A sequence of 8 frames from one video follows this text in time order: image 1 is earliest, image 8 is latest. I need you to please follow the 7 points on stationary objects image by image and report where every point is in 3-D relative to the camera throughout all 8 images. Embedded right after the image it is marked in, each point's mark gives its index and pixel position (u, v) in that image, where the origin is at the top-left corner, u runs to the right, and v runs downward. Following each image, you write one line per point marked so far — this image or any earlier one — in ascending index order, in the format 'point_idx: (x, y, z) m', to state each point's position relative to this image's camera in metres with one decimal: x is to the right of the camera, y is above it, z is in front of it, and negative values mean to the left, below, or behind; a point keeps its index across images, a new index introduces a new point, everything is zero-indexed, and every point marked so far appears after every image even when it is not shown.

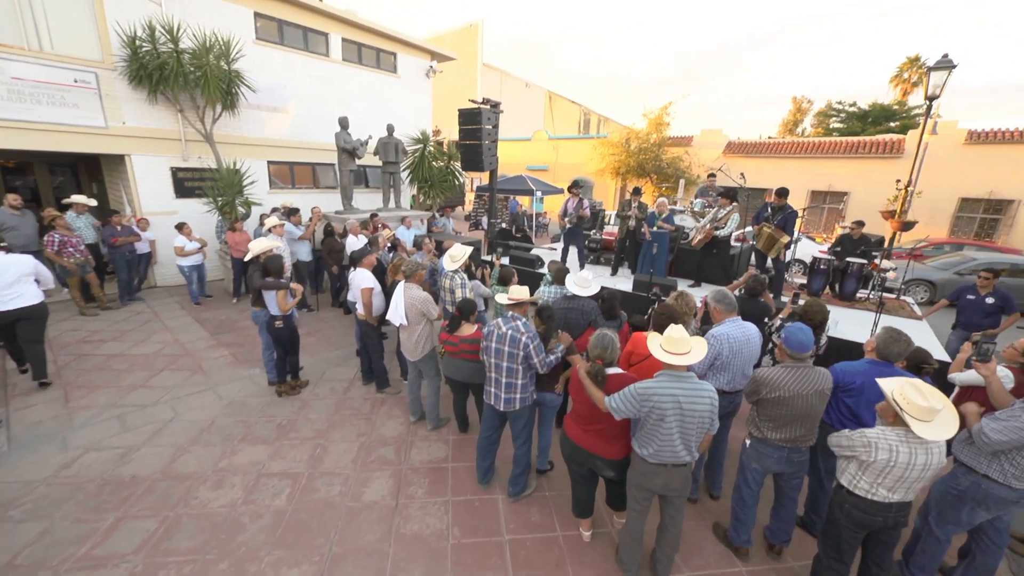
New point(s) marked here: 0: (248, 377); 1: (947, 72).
0: (-3.0, -1.0, +4.6) m
1: (+7.2, +3.6, +6.7) m
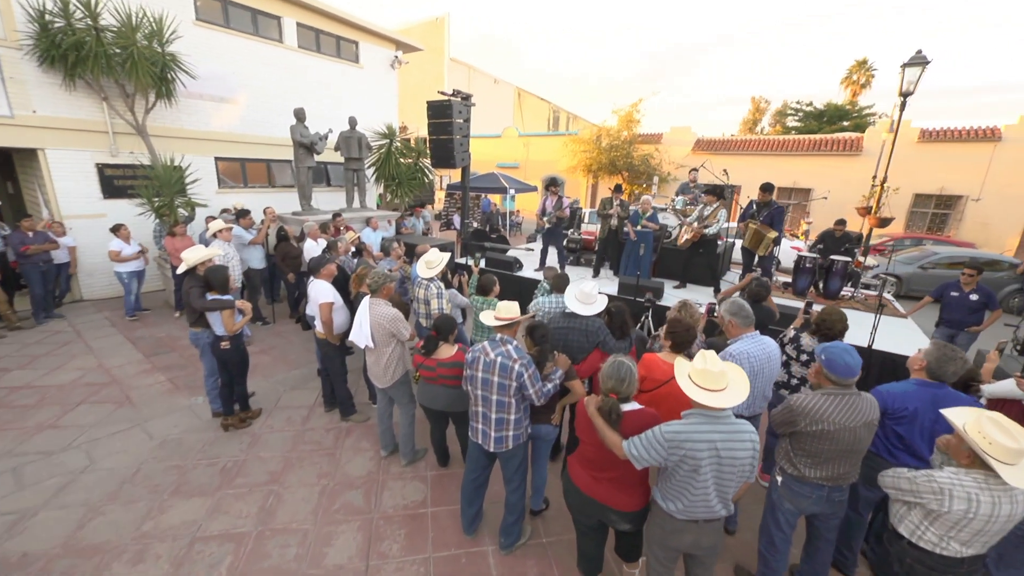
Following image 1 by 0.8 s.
0: (-3.1, -1.2, +3.9) m
1: (+6.8, +3.6, +6.7) m
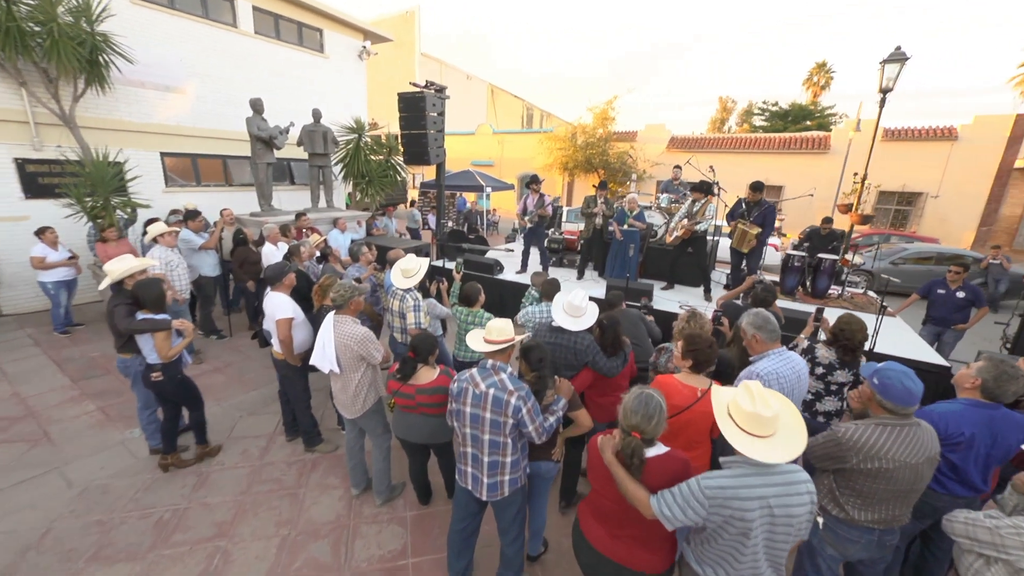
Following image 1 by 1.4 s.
0: (-3.2, -1.3, +3.3) m
1: (+6.4, +3.7, +6.7) m
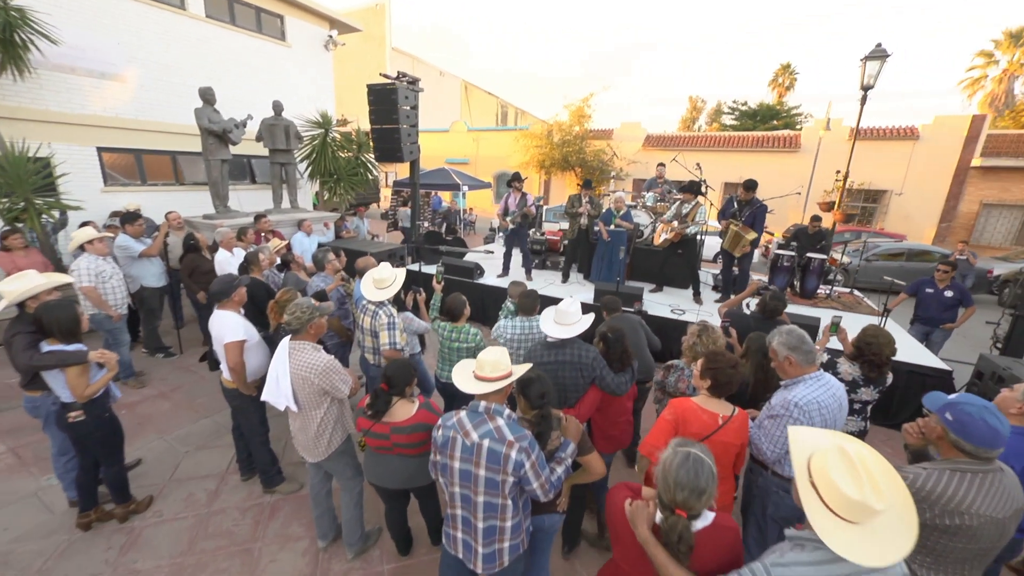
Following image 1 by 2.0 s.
0: (-3.3, -1.4, +2.8) m
1: (+6.1, +3.7, +6.7) m
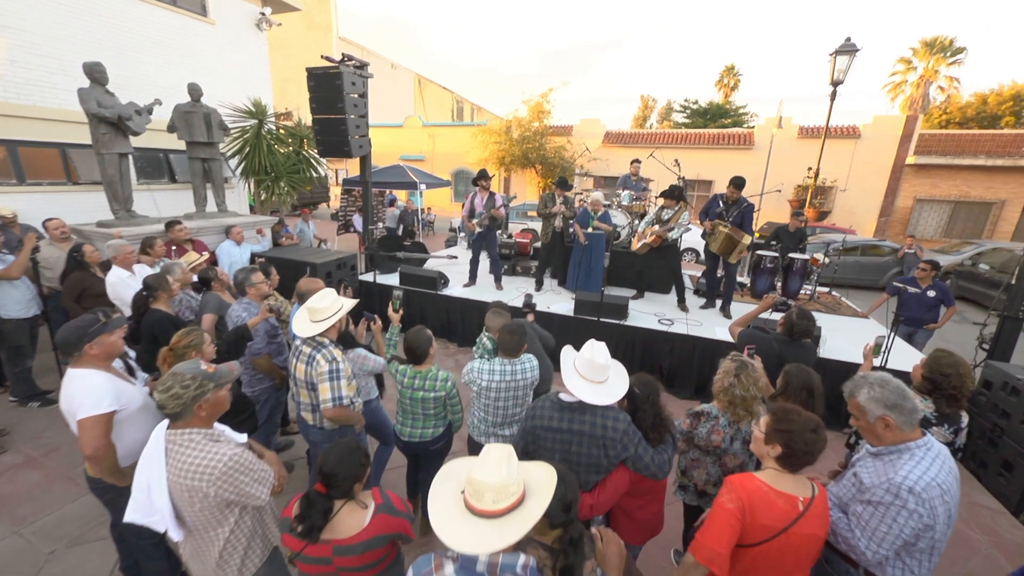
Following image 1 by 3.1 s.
0: (-3.3, -1.7, +1.8) m
1: (+5.5, +3.8, +6.6) m
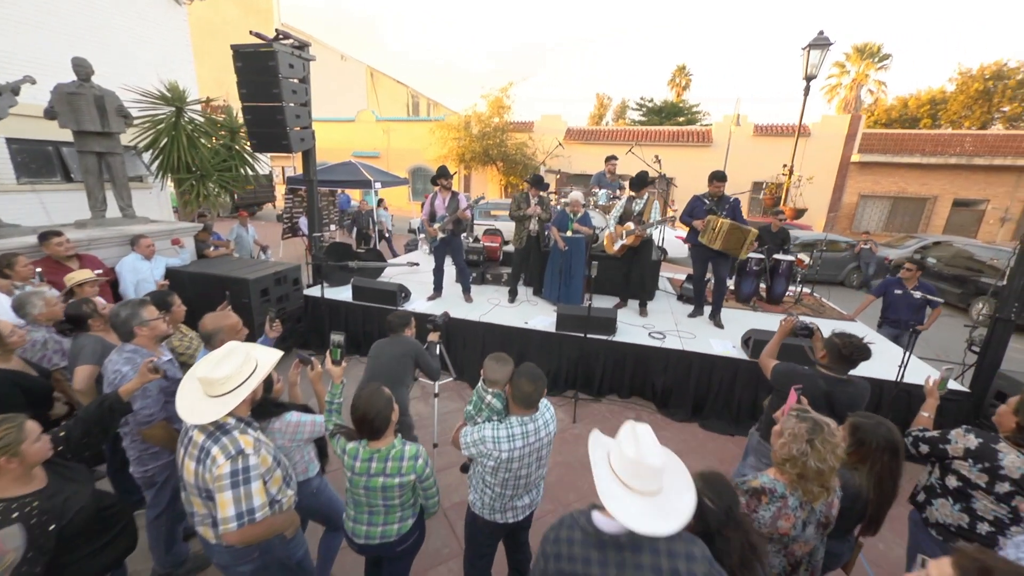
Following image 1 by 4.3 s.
0: (-3.3, -1.9, +0.9) m
1: (+4.9, +3.8, +6.4) m
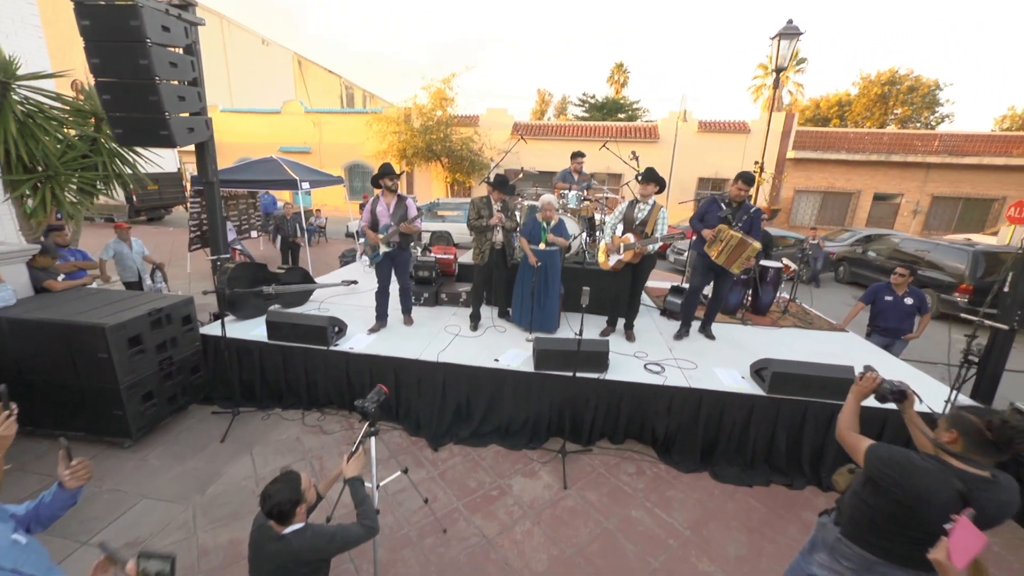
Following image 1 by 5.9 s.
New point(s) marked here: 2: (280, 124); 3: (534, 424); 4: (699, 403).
0: (-3.0, -2.4, -0.4) m
1: (+4.2, +3.7, +6.1) m
2: (-10.3, +7.3, +18.0) m
3: (+0.2, -1.2, +3.6) m
4: (+1.6, -1.0, +3.4) m
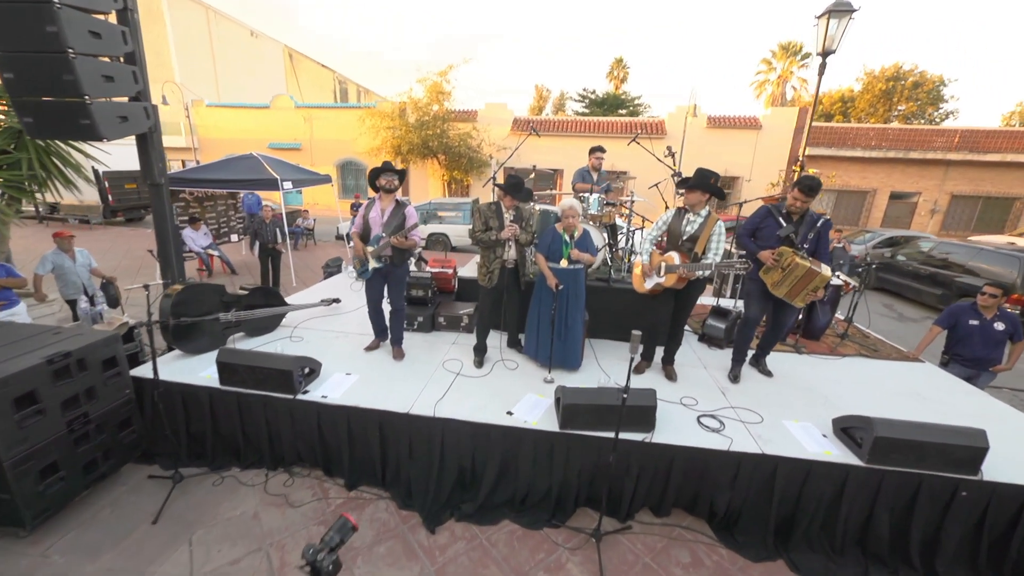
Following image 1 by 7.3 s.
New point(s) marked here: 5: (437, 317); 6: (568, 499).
0: (-2.8, -2.6, -1.2) m
1: (+4.3, +3.5, +5.3) m
2: (-10.3, +7.2, +17.1) m
3: (+0.3, -1.5, +2.9) m
4: (+1.7, -1.2, +2.6) m
5: (-0.8, -0.3, +4.3) m
6: (+0.4, -1.5, +2.8) m
